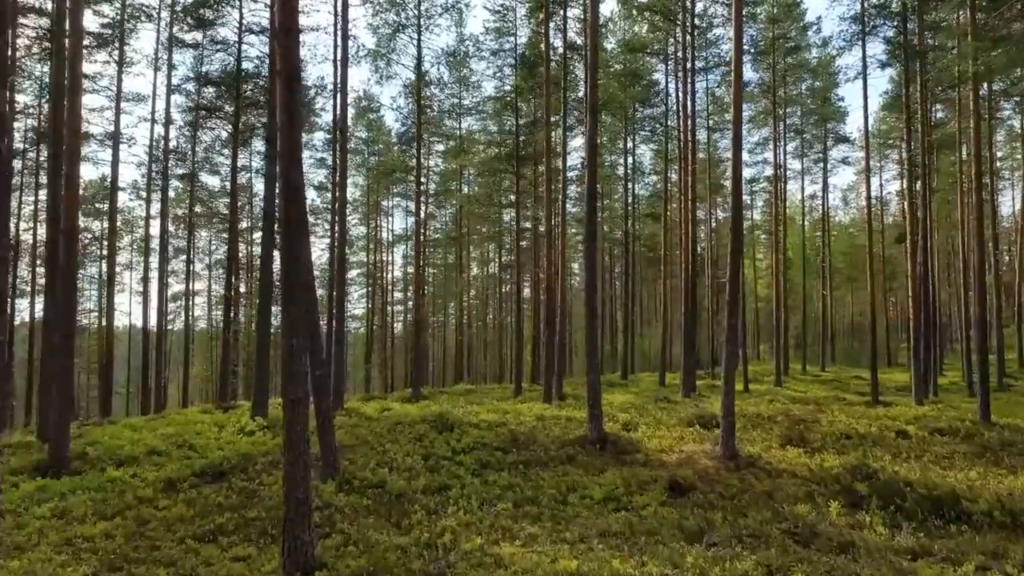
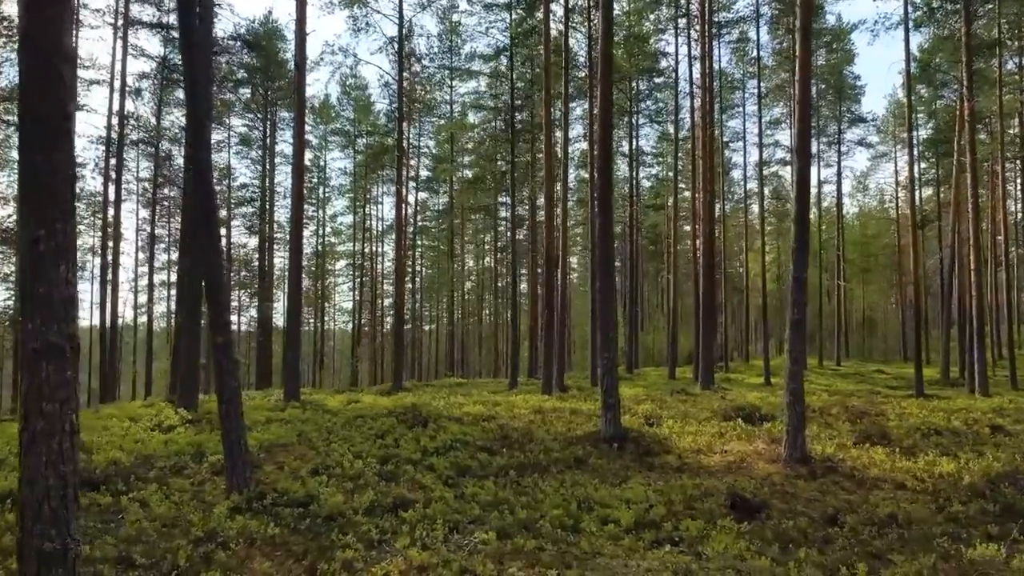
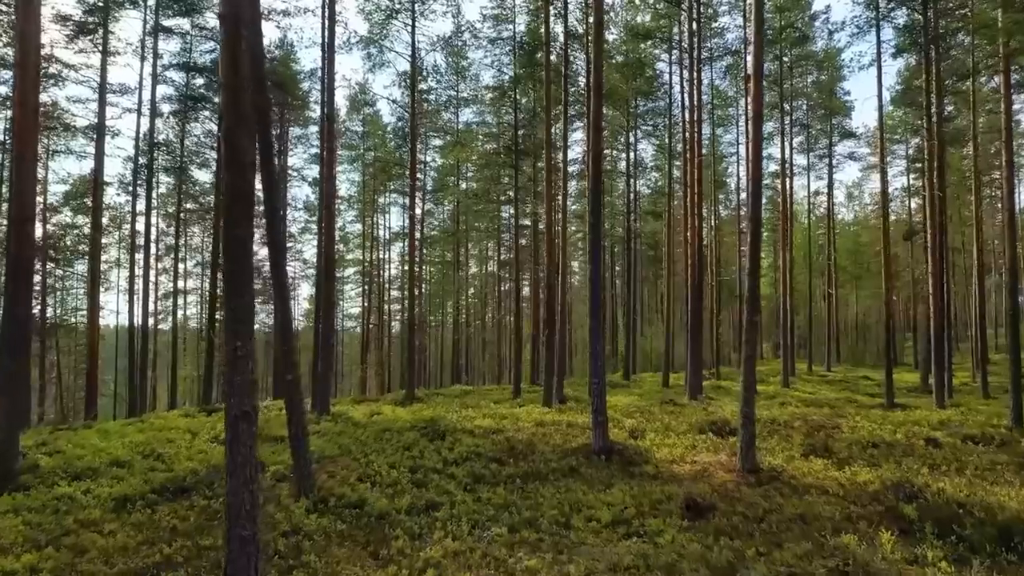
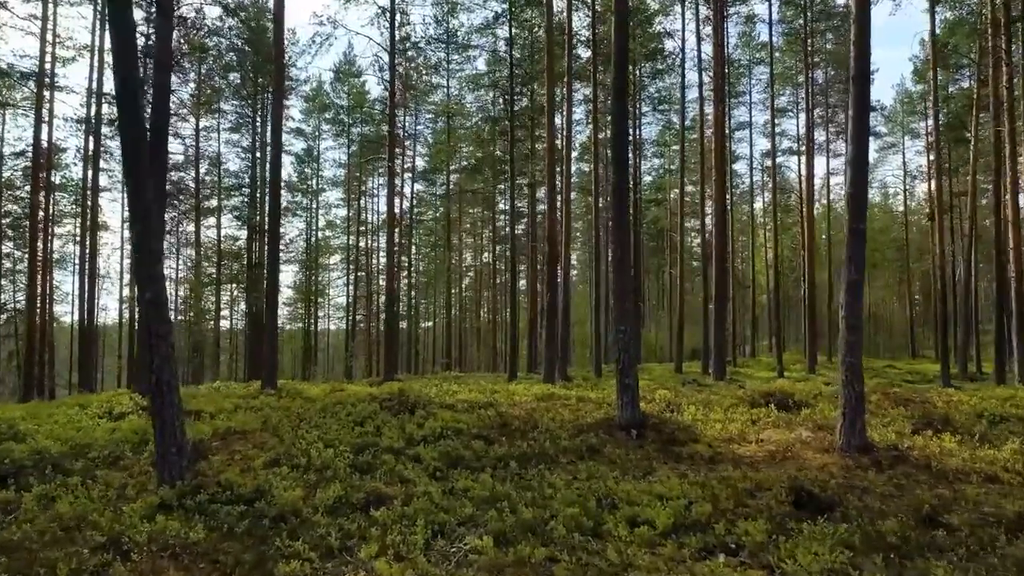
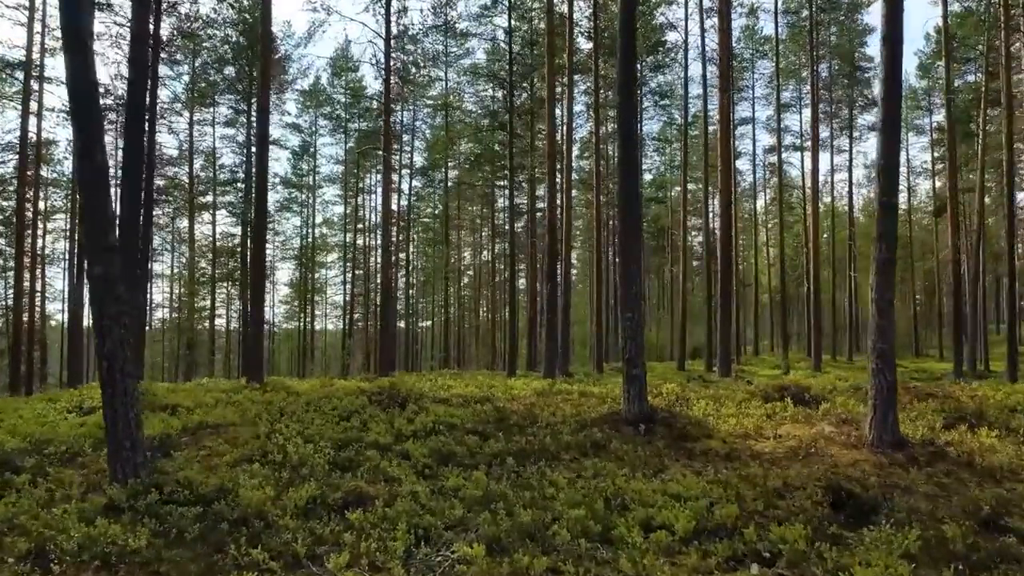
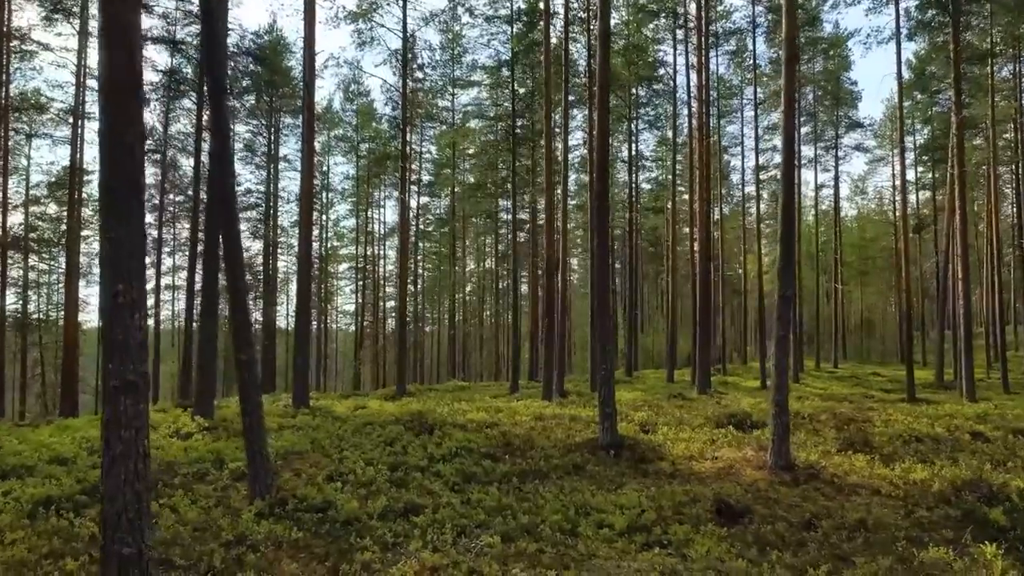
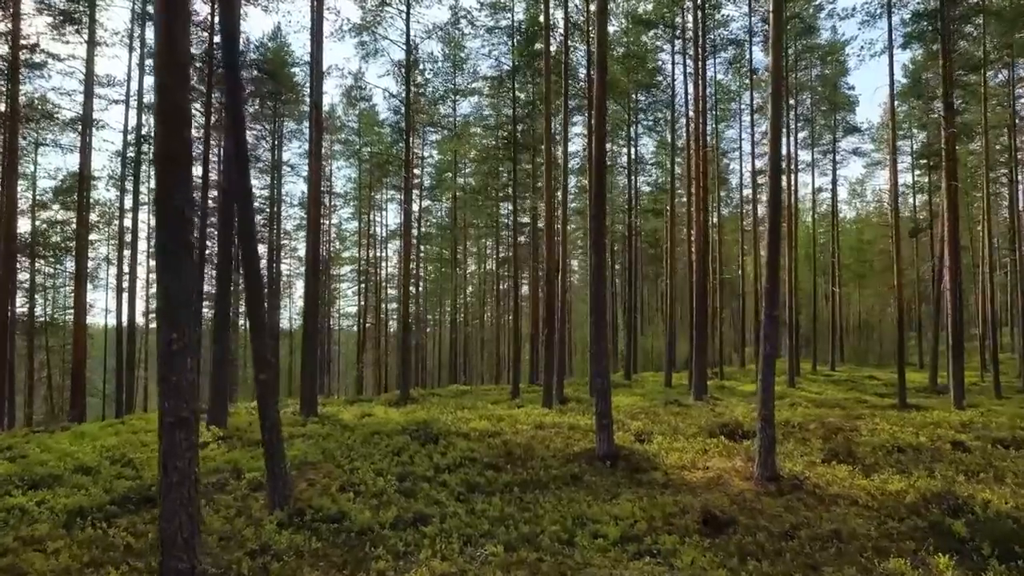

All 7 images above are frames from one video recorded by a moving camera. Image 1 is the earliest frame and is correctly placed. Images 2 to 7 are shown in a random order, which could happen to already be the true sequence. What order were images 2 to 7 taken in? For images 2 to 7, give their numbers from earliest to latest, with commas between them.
3, 7, 6, 2, 4, 5
